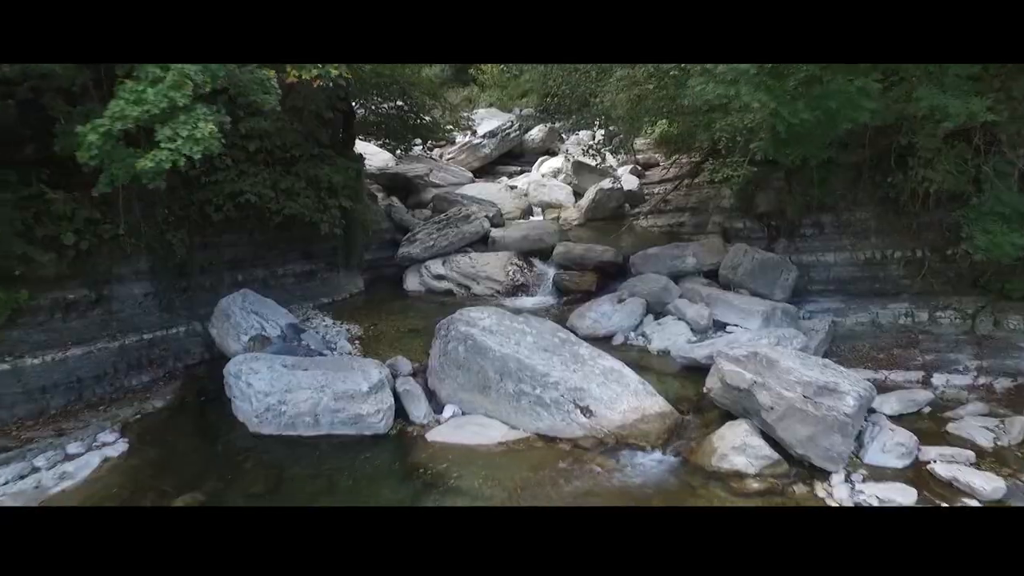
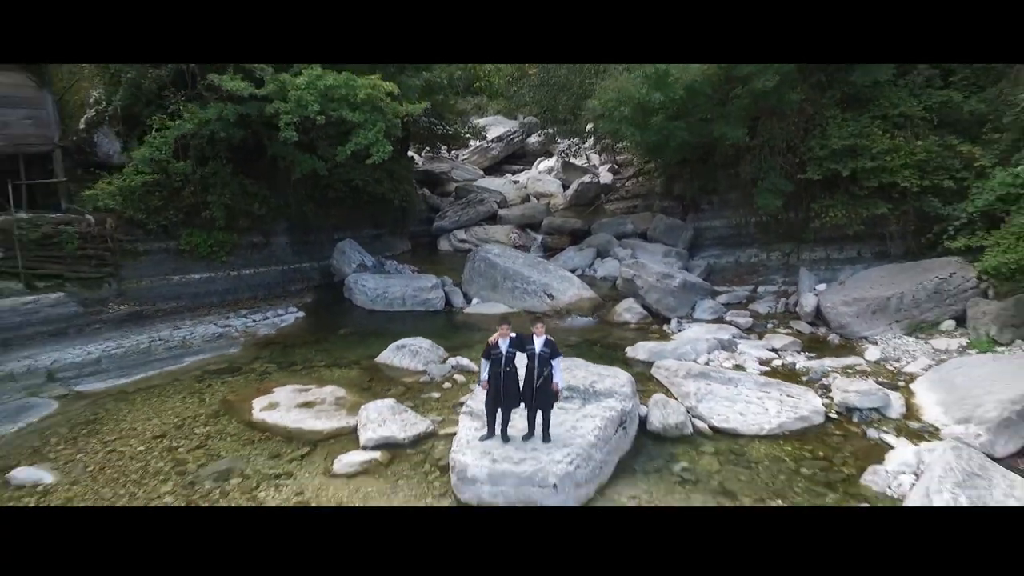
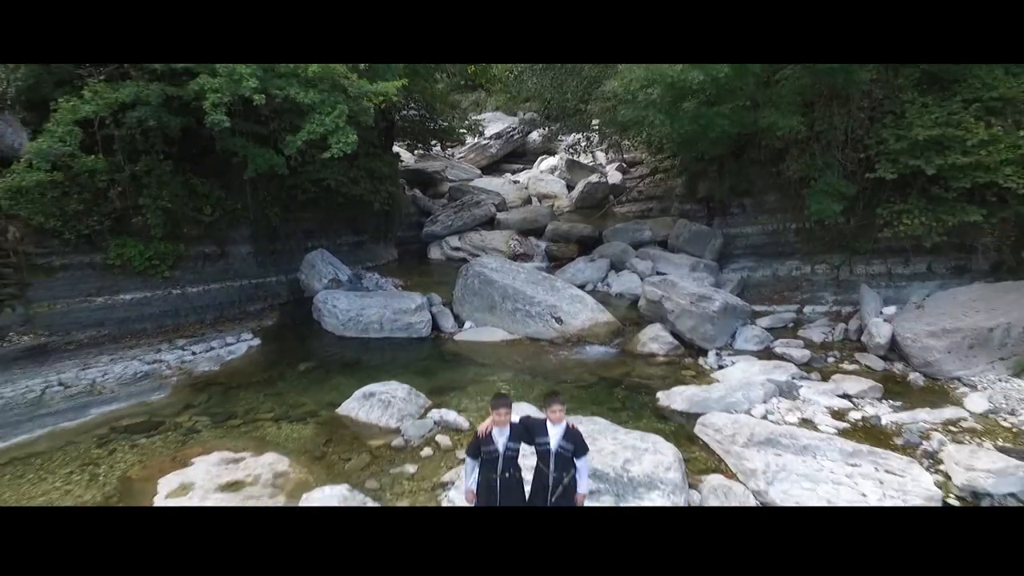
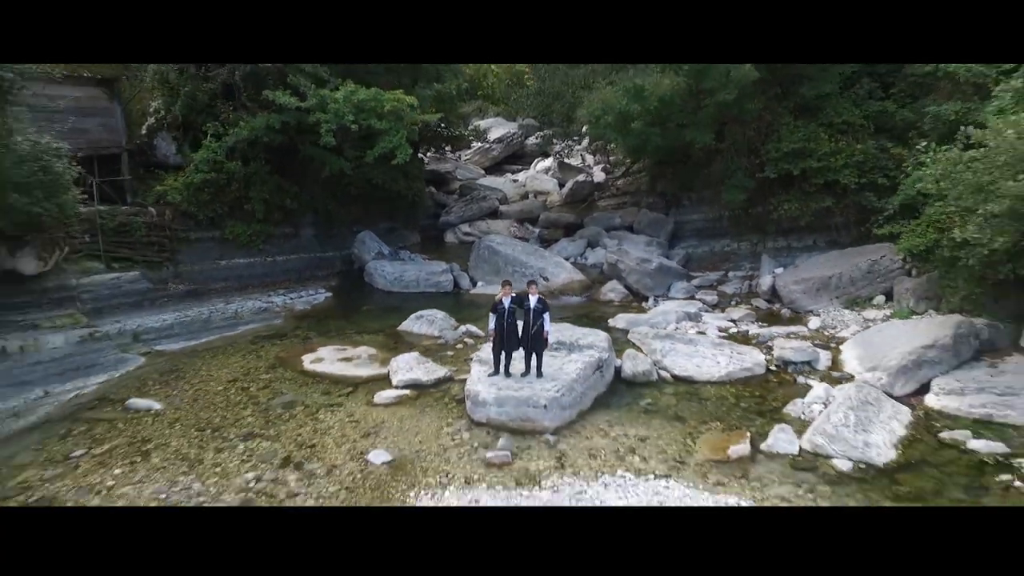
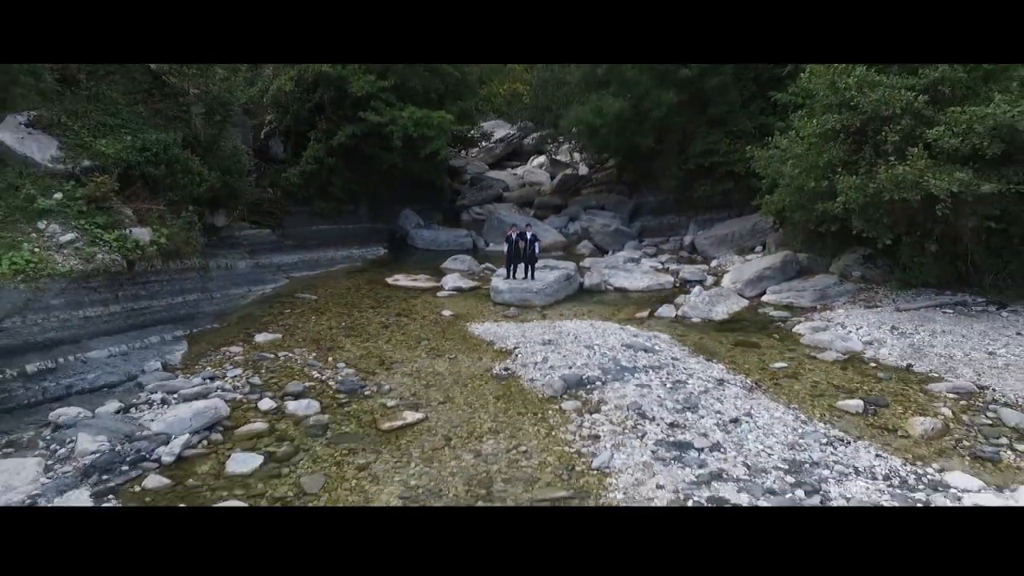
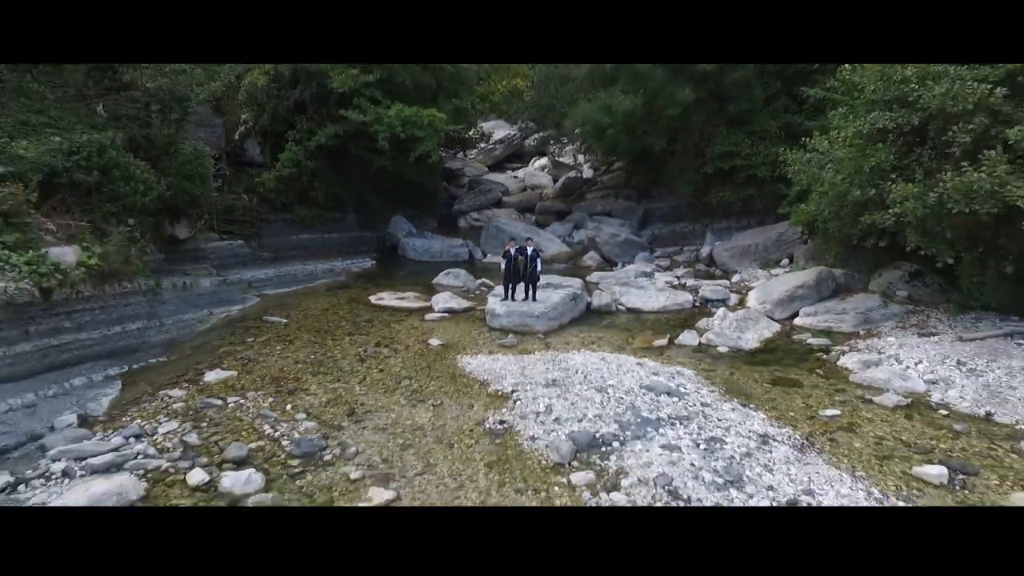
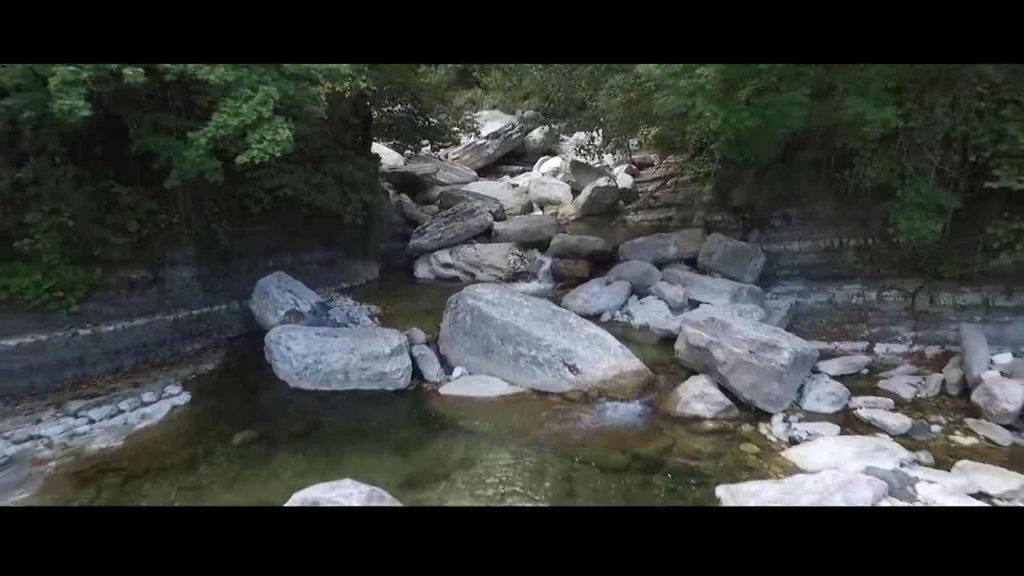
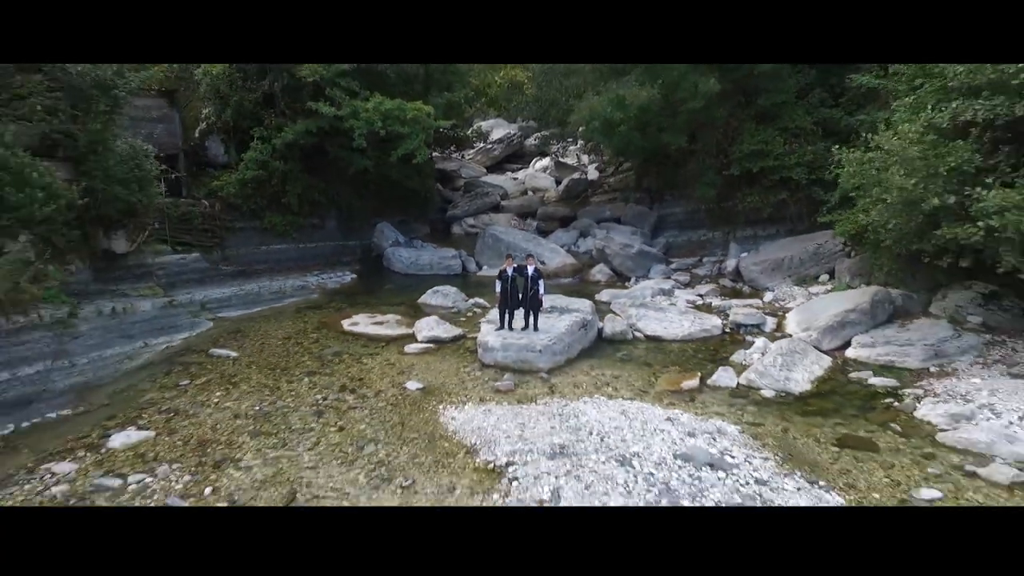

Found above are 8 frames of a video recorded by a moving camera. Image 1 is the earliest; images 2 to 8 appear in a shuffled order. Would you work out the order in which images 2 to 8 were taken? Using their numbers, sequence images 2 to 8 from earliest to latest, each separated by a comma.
7, 3, 2, 4, 8, 6, 5
